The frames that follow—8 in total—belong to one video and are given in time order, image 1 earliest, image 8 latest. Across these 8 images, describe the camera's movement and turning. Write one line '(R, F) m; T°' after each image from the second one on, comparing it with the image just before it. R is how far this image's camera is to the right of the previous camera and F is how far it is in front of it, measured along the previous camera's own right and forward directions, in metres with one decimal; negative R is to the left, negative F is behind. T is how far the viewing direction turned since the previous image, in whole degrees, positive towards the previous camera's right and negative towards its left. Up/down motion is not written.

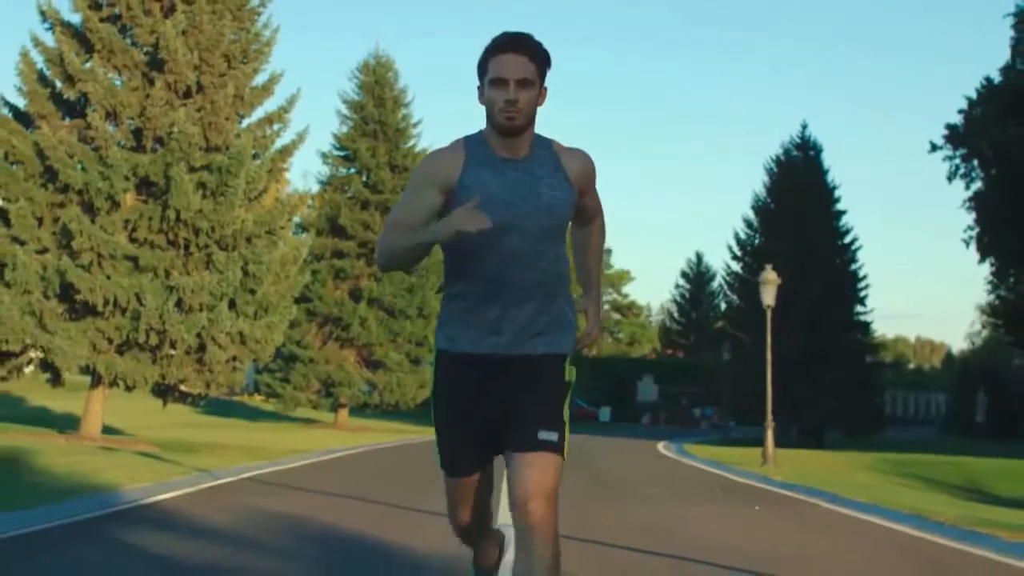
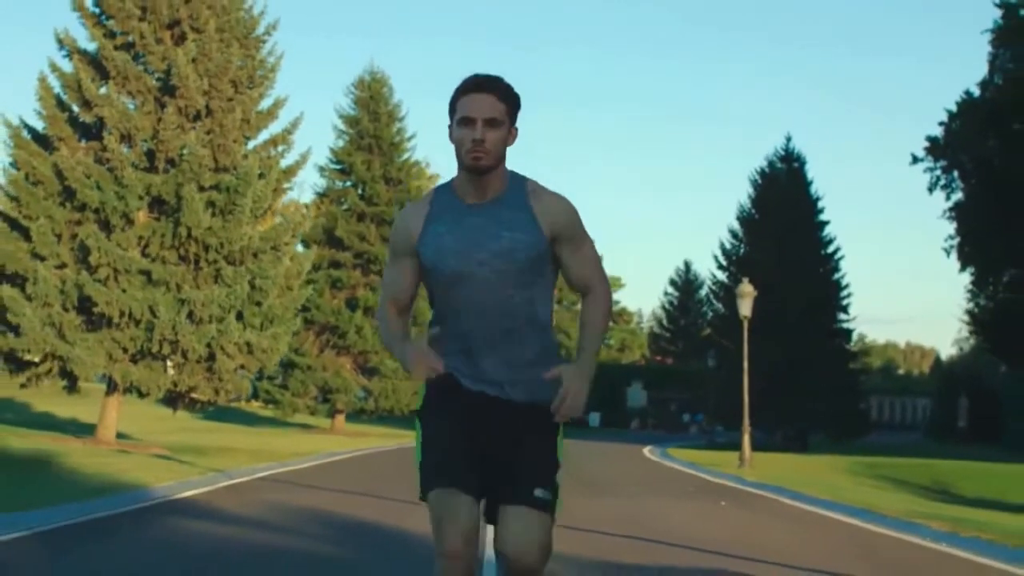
(0.0, -1.7) m; 0°
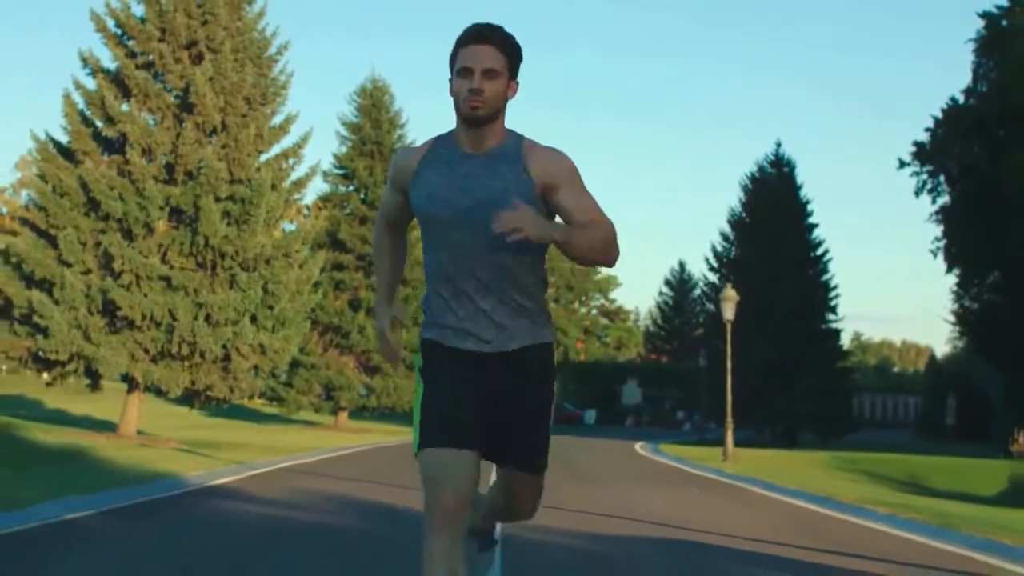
(0.0, -2.0) m; 0°
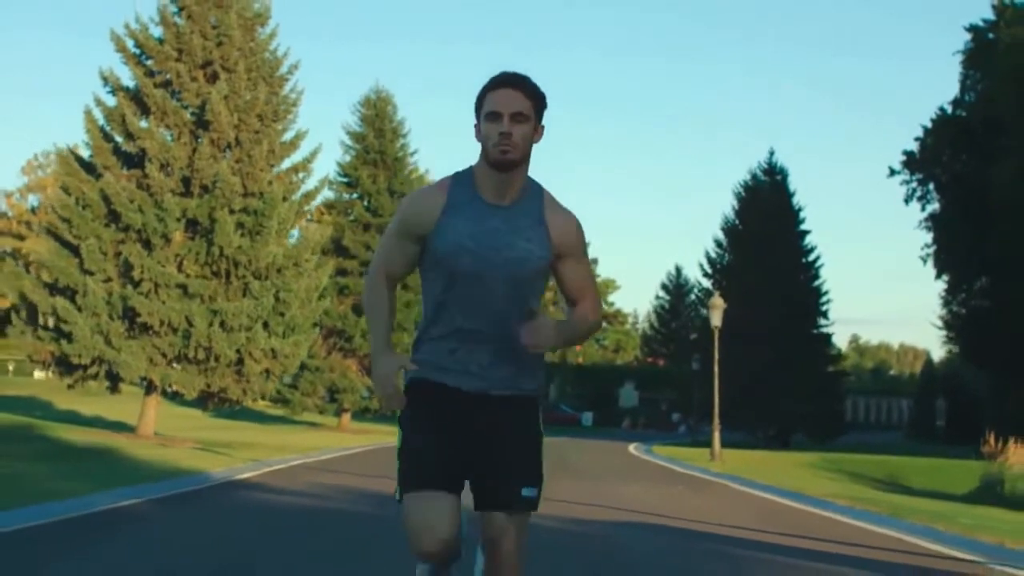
(0.0, -1.7) m; 0°
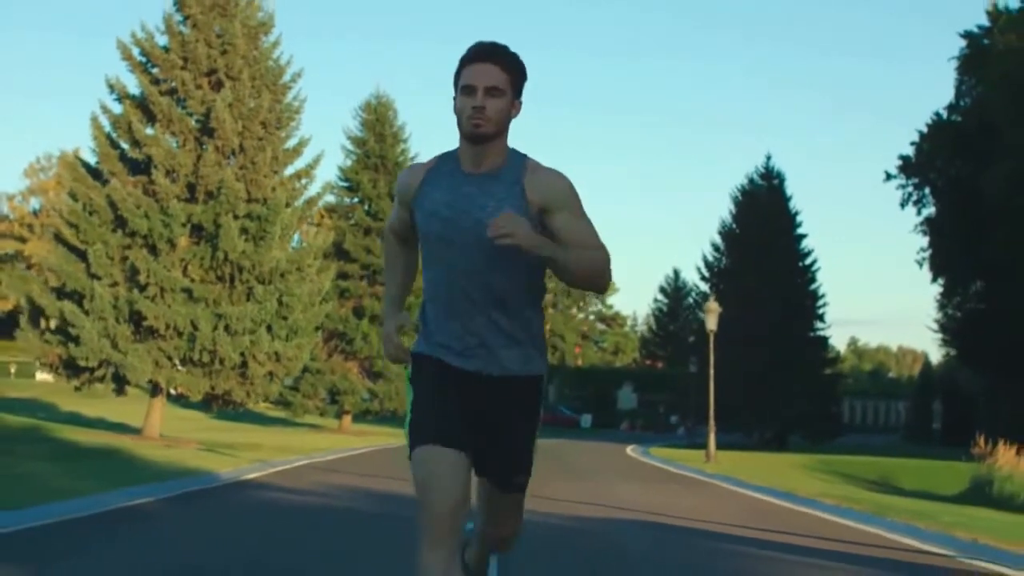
(0.0, -0.6) m; 0°
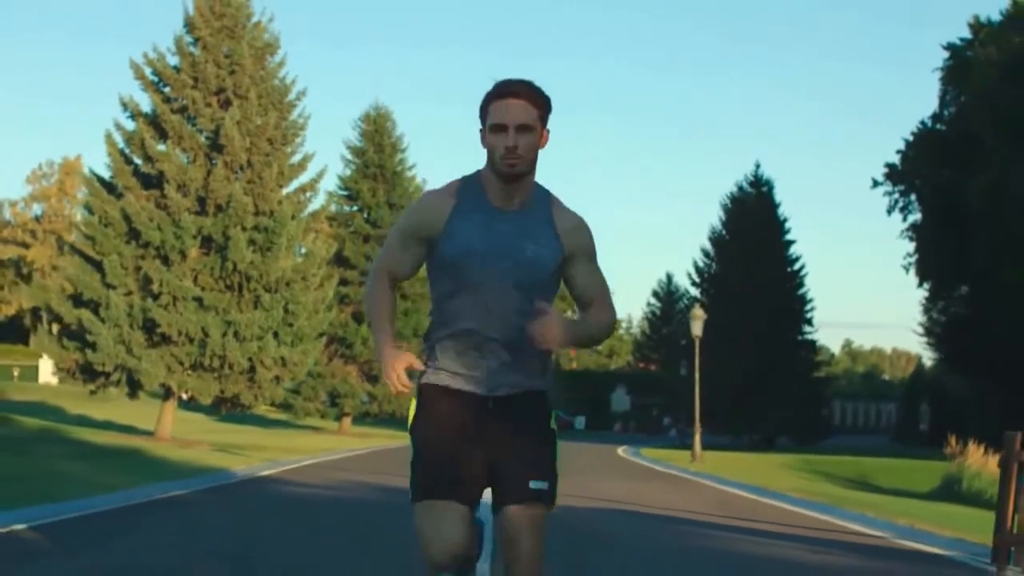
(0.0, -1.8) m; 0°
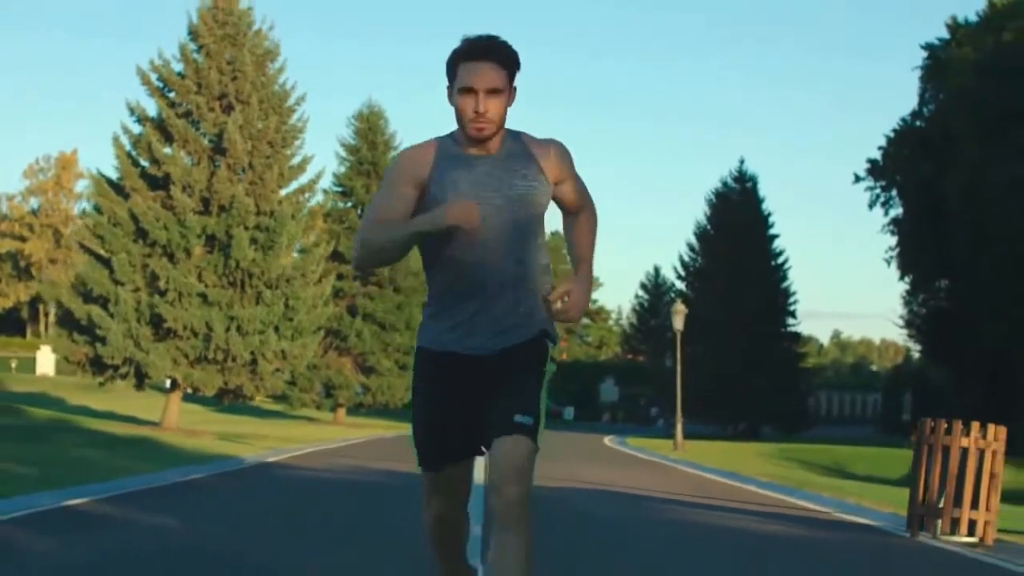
(0.0, -1.8) m; 0°
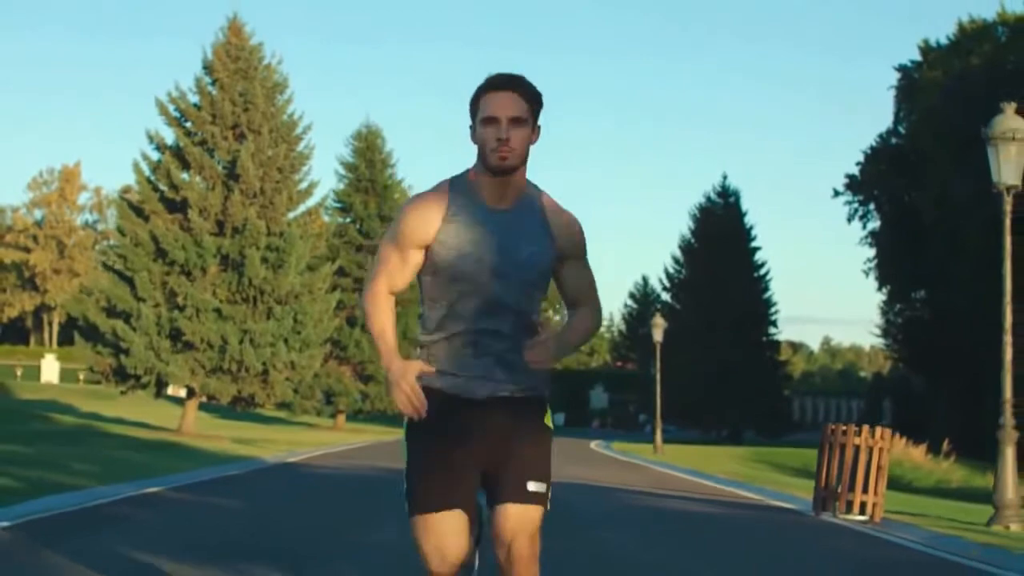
(0.0, -3.1) m; 0°
